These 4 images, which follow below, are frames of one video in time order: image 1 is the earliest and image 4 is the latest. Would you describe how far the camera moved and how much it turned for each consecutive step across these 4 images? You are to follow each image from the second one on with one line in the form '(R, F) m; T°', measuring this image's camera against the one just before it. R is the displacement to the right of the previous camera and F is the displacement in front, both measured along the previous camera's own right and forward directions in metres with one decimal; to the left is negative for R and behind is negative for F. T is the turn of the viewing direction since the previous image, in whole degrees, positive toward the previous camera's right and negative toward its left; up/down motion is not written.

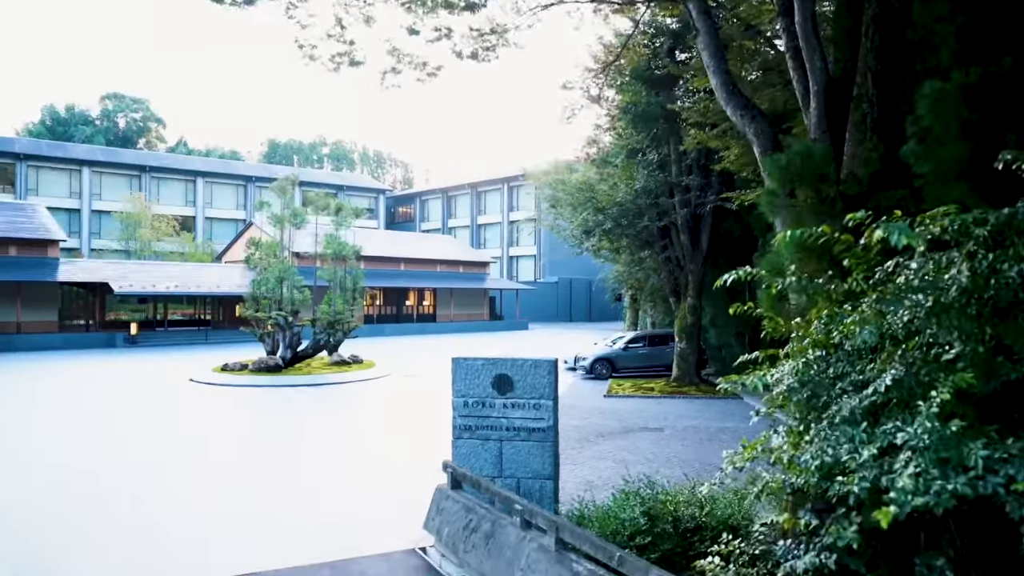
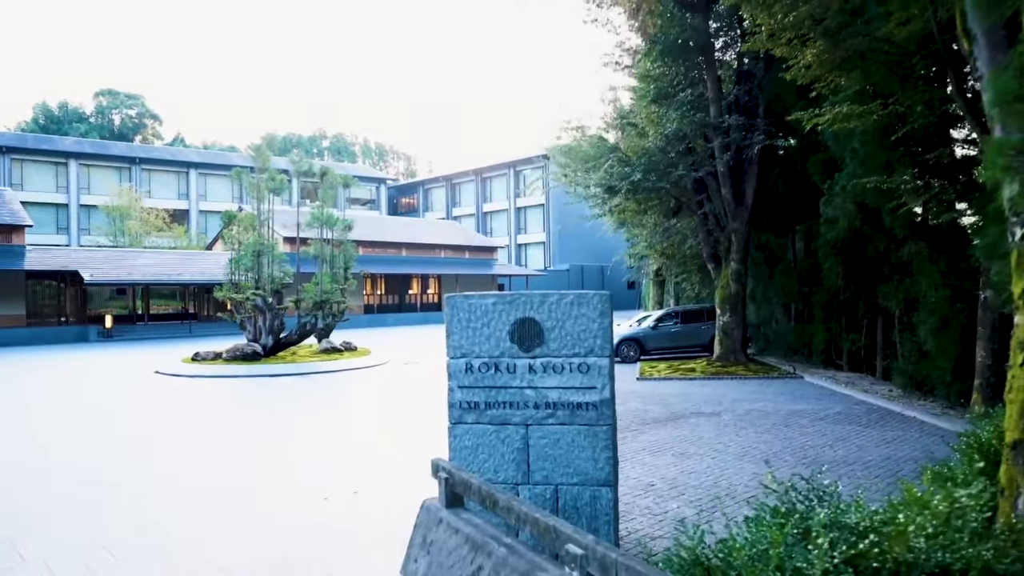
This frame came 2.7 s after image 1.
(-0.1, +2.6) m; -1°
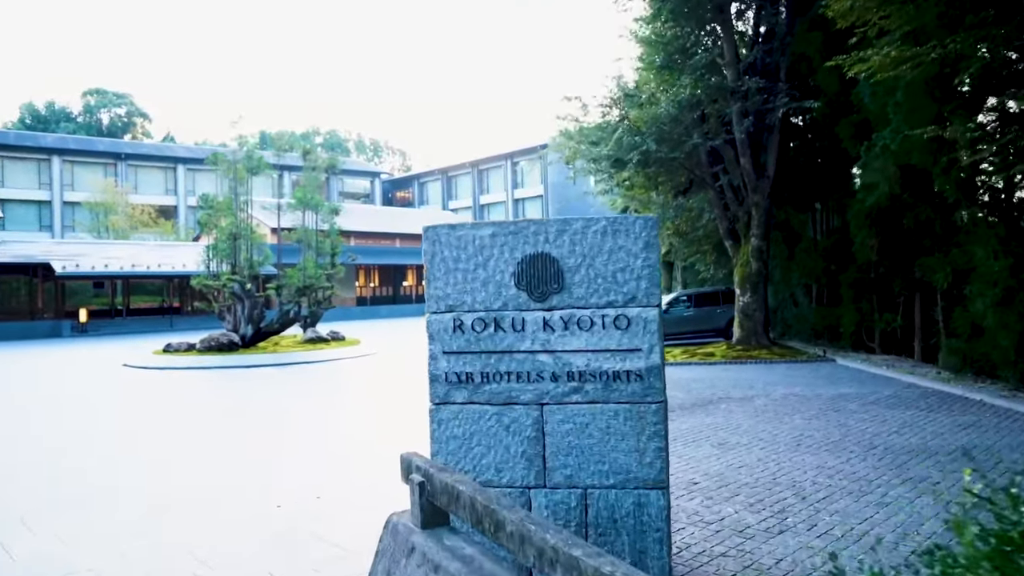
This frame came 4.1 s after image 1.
(0.0, +1.3) m; 0°
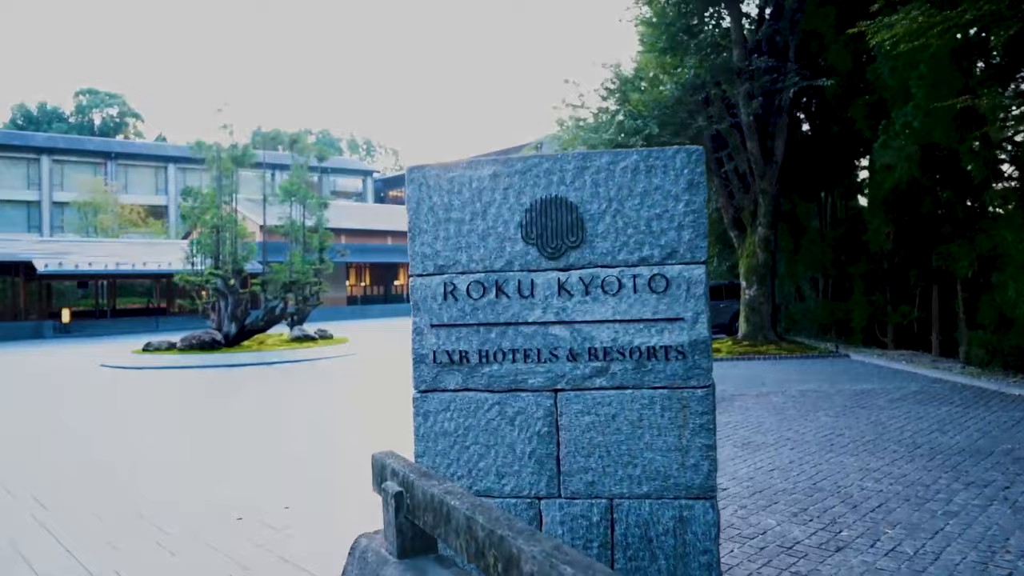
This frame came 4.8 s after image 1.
(0.0, +0.7) m; 0°
